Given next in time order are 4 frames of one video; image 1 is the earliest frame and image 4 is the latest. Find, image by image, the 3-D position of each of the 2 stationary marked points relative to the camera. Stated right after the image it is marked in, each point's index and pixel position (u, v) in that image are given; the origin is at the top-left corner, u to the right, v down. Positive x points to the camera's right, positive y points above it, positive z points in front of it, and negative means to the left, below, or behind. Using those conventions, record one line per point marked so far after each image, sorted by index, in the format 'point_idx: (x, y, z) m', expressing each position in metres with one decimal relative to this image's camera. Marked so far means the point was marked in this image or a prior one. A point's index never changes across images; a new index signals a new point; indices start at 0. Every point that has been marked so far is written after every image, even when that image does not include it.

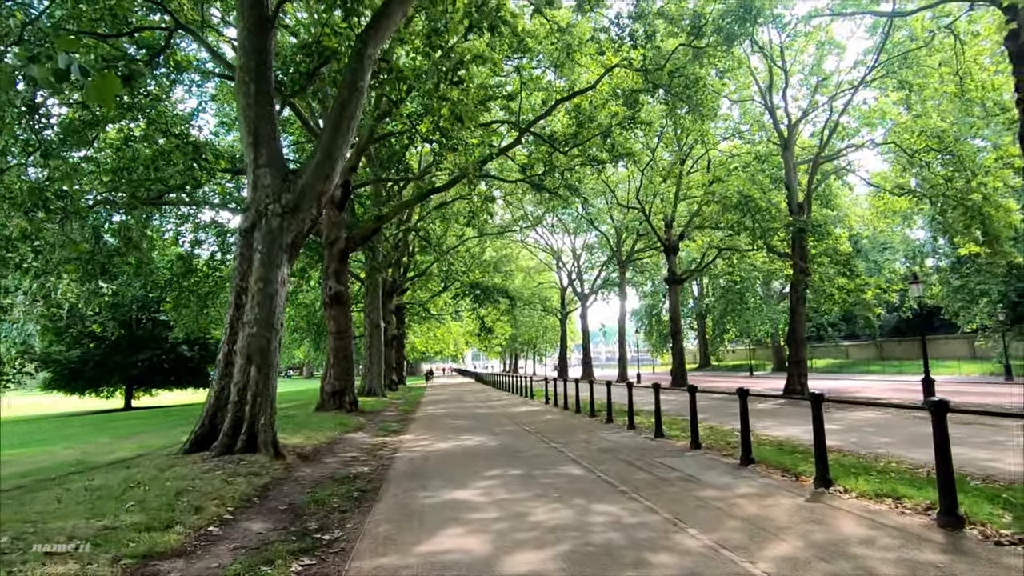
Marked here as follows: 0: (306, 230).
0: (-3.6, +1.0, +10.2) m
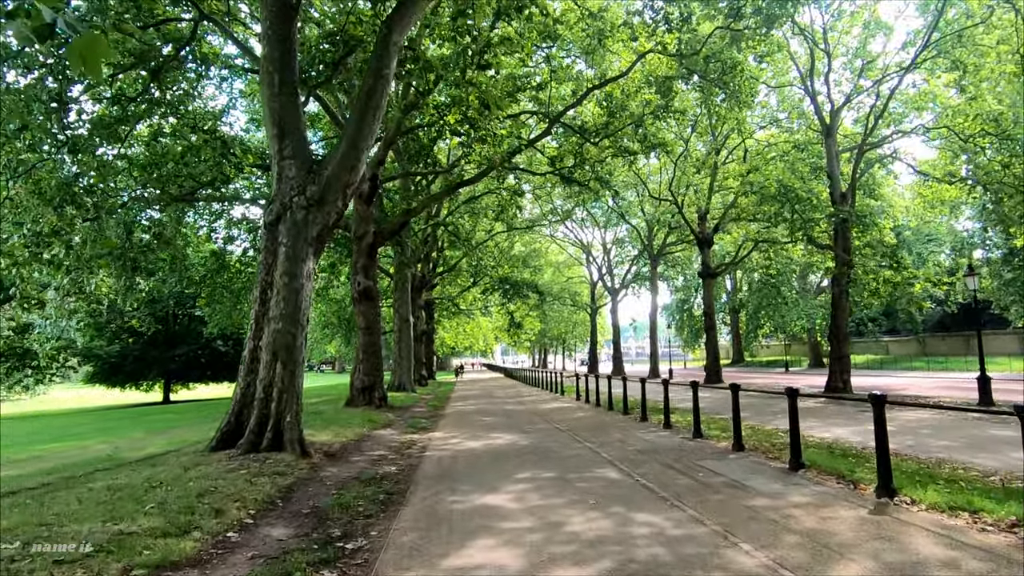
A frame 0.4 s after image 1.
0: (-3.1, +1.1, +10.0) m
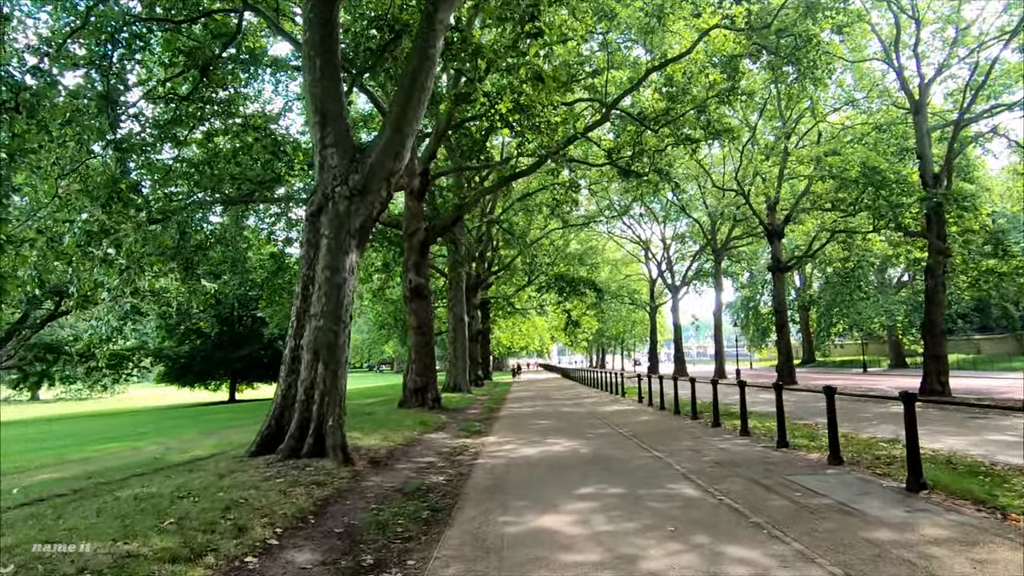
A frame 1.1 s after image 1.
0: (-2.2, +1.2, +9.3) m
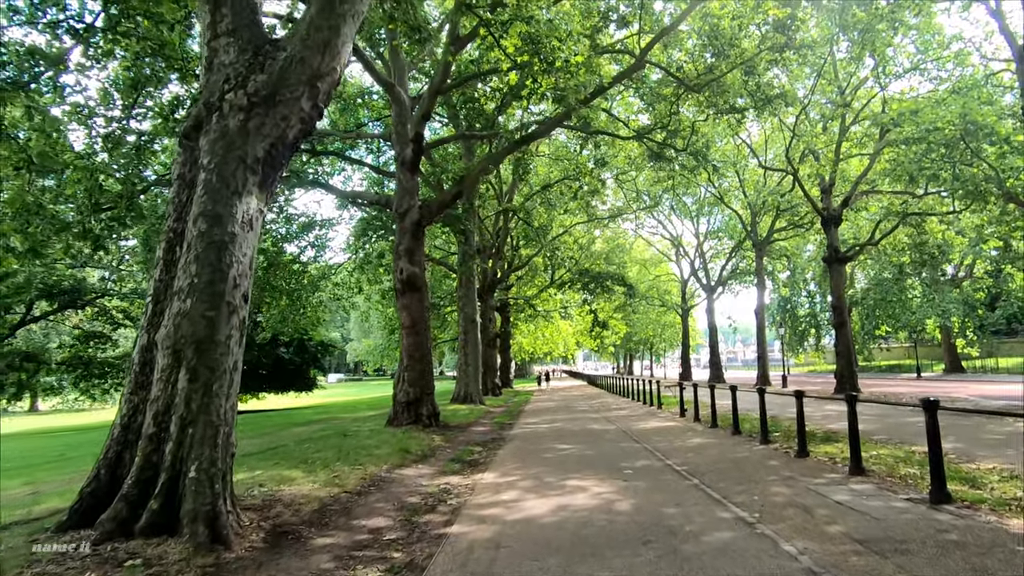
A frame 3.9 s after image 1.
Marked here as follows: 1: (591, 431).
0: (-2.2, +1.5, +6.0) m
1: (+2.1, -3.8, +15.6) m
